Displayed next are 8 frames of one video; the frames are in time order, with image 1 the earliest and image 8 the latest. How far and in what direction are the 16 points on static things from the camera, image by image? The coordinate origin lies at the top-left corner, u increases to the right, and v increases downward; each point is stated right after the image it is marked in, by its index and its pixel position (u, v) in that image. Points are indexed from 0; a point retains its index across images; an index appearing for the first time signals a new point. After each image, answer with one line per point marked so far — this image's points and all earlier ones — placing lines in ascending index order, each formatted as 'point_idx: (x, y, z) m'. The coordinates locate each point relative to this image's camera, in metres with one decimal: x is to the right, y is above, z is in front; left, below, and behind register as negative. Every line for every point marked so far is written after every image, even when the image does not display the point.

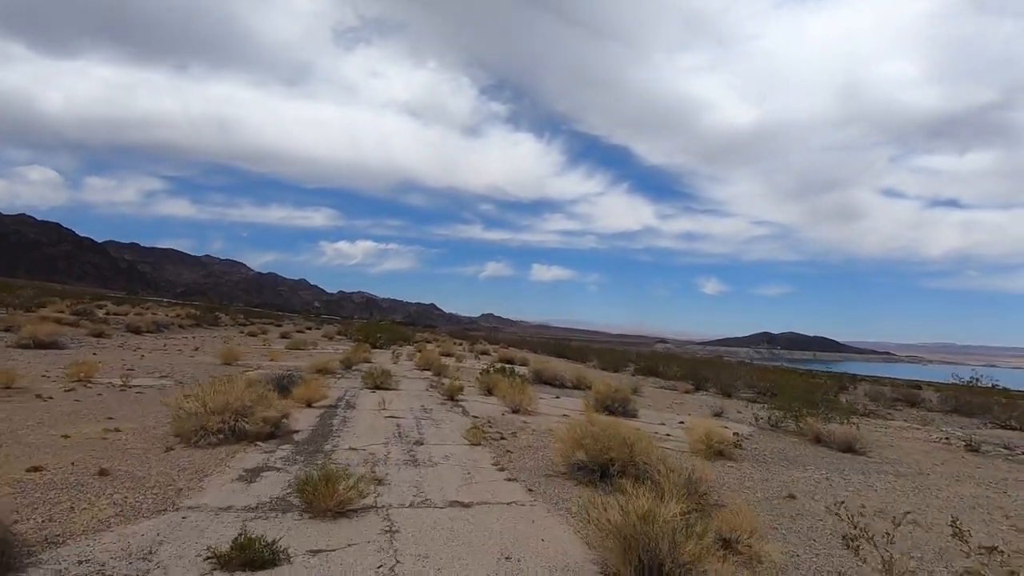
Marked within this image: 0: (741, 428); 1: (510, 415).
0: (+7.9, -4.9, +18.7) m
1: (-0.1, -4.1, +17.5) m
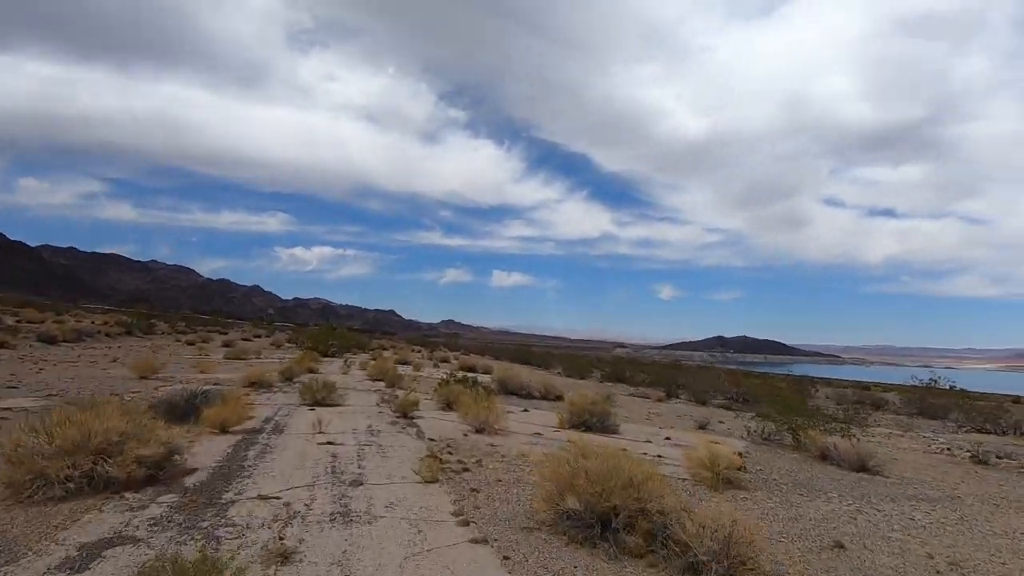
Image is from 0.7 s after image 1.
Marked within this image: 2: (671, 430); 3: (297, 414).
0: (+6.9, -4.8, +16.5) m
1: (-1.1, -4.0, +14.7) m
2: (+5.6, -5.1, +19.2) m
3: (-6.5, -3.8, +16.2) m
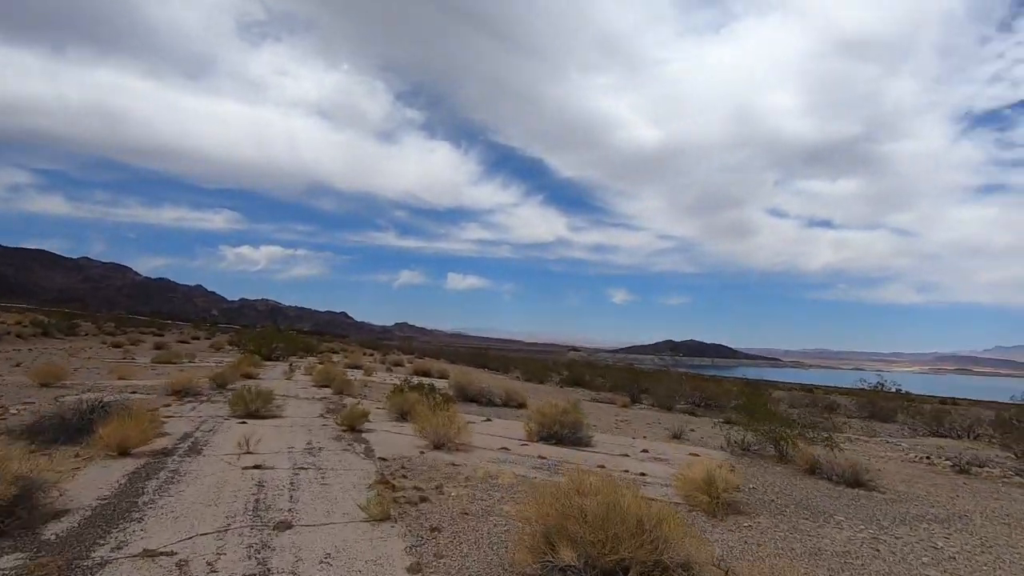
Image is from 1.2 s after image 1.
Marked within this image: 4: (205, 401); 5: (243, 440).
0: (+5.8, -4.8, +15.2) m
1: (-1.9, -3.9, +12.8) m
2: (+4.4, -5.1, +17.8) m
3: (-7.4, -3.7, +13.8) m
4: (-10.5, -3.9, +18.4) m
5: (-6.2, -3.5, +12.5) m
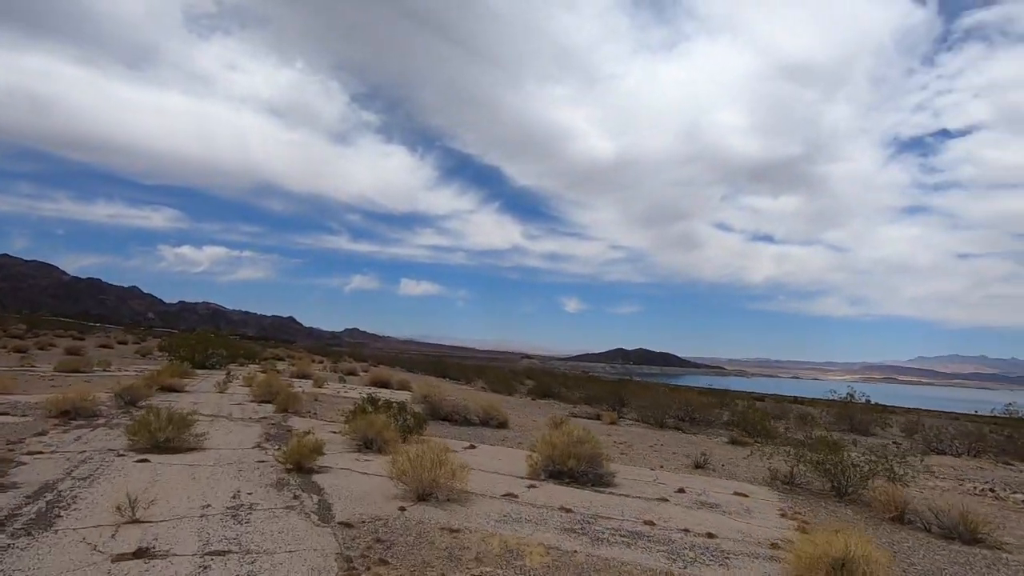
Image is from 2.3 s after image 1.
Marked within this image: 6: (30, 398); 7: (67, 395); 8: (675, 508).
0: (+5.9, -4.7, +12.1) m
1: (-1.6, -3.7, +9.0) m
2: (+4.2, -5.0, +14.5) m
3: (-7.2, -3.4, +9.5) m
4: (-10.6, -3.6, +13.8) m
5: (-5.9, -3.2, +8.3) m
6: (-16.6, -3.7, +18.6) m
7: (-15.1, -3.6, +18.3) m
8: (+3.3, -4.5, +10.9) m
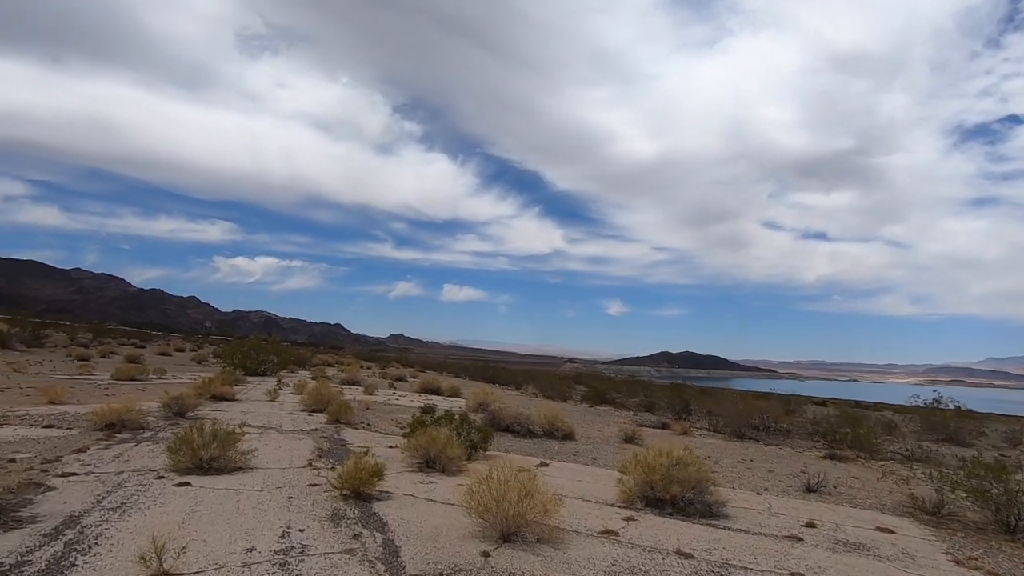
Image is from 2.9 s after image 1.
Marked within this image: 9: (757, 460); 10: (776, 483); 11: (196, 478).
0: (+7.6, -4.5, +9.7) m
1: (-0.1, -3.6, +7.2) m
2: (+6.1, -4.8, +12.2) m
3: (-5.7, -3.3, +8.2) m
4: (-8.7, -3.7, +12.7) m
5: (-4.4, -3.2, +6.8) m
6: (-14.3, -3.9, +17.9) m
7: (-12.9, -3.8, +17.5) m
8: (+4.9, -4.3, +8.7) m
9: (+8.5, -5.9, +18.7) m
10: (+7.1, -5.2, +14.4) m
11: (-6.0, -3.6, +10.2) m
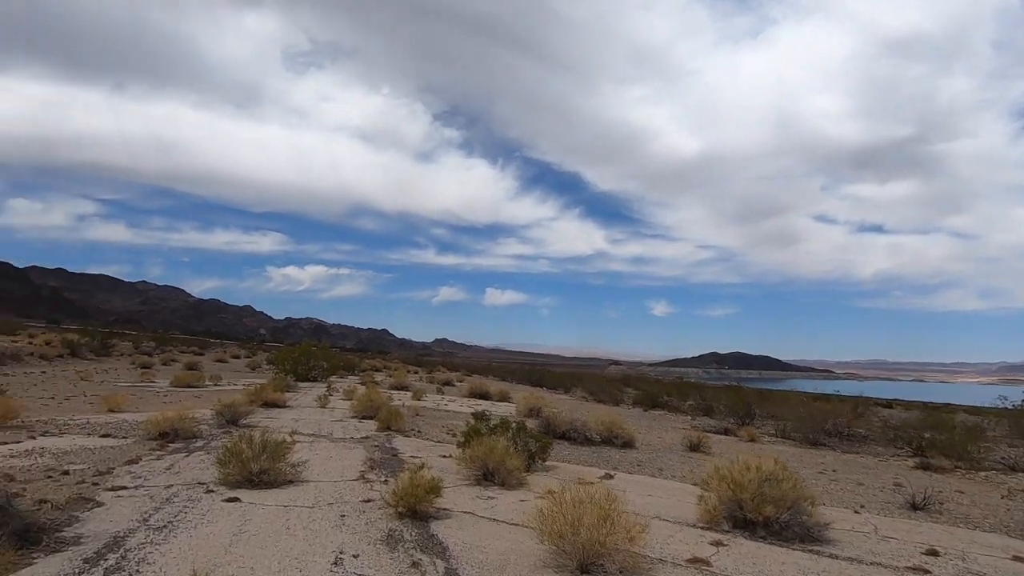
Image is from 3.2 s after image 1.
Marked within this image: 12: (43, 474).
0: (+8.7, -4.3, +8.1) m
1: (+0.8, -3.5, +6.2) m
2: (+7.5, -4.6, +10.7) m
3: (-4.6, -3.4, +7.6) m
4: (-7.3, -3.8, +12.4) m
5: (-3.5, -3.2, +6.2) m
6: (-12.5, -4.2, +18.0) m
7: (-11.1, -4.0, +17.5) m
8: (+6.0, -4.1, +7.4) m
9: (+10.4, -5.7, +17.0) m
10: (+8.6, -5.0, +12.9) m
11: (-4.8, -3.6, +9.6) m
12: (-8.8, -3.5, +10.1) m
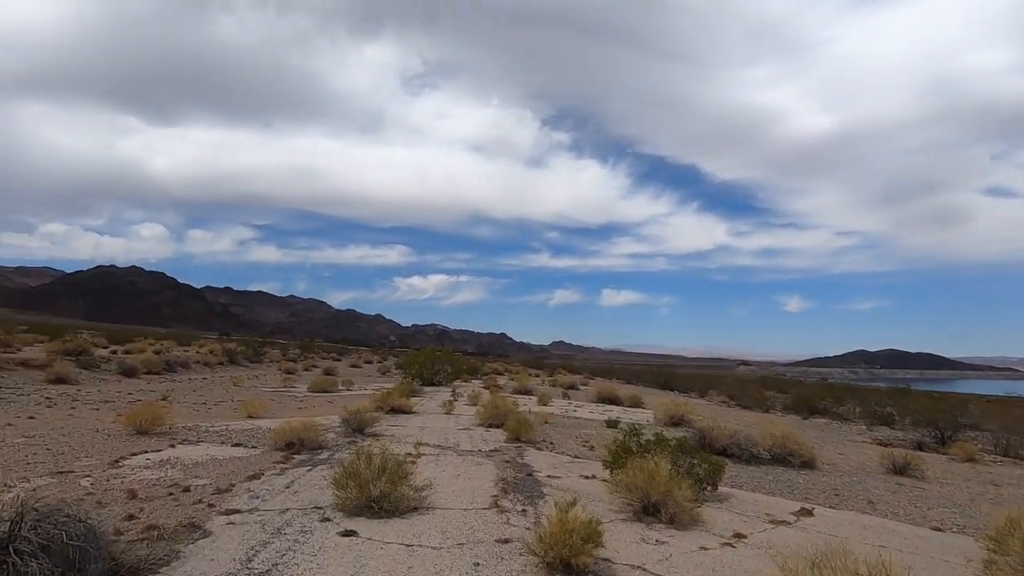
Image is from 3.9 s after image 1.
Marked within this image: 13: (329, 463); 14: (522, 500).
0: (+10.6, -3.6, +3.8) m
1: (+2.5, -3.2, +3.6) m
2: (+10.0, -4.0, +6.6) m
3: (-2.5, -3.3, +6.1) m
4: (-4.2, -3.8, +11.4) m
5: (-1.8, -3.0, +4.5) m
6: (-8.0, -4.5, +18.0) m
7: (-6.7, -4.2, +17.1) m
8: (+7.8, -3.5, +3.6) m
9: (+14.2, -4.9, +12.1) m
10: (+11.6, -4.3, +8.5) m
11: (-2.2, -3.5, +8.1) m
12: (-6.1, -3.6, +9.4) m
13: (-4.1, -3.9, +12.0) m
14: (+0.2, -3.8, +9.7) m
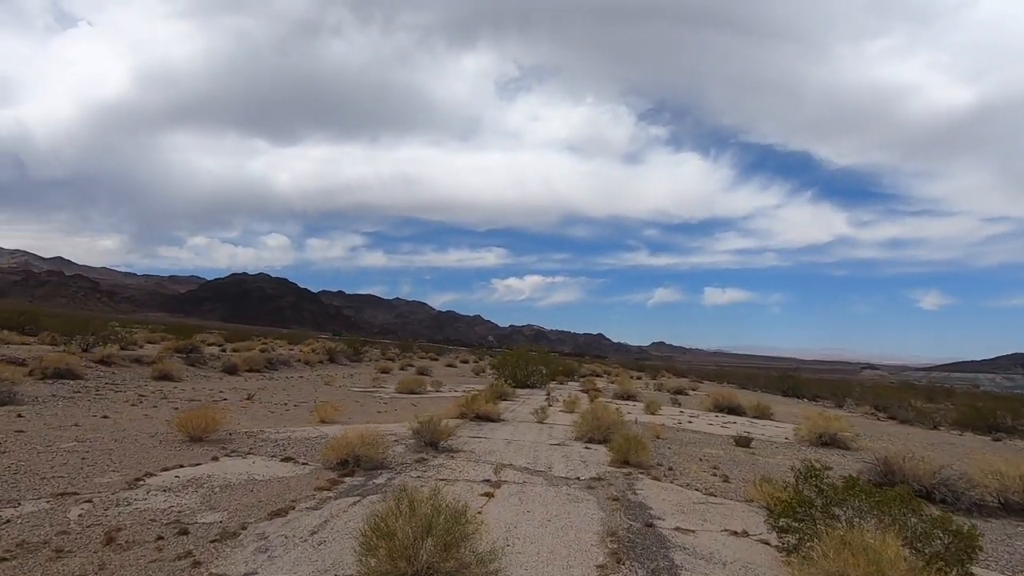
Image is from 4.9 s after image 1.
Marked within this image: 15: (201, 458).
0: (+10.8, -3.0, -1.4) m
1: (+2.7, -2.7, -0.1) m
2: (+10.6, -3.4, +1.5) m
3: (-1.8, -2.9, +3.2) m
4: (-2.4, -3.4, +8.7) m
5: (-1.3, -2.6, +1.5) m
6: (-5.0, -4.1, +15.8) m
7: (-3.9, -3.9, +14.8) m
8: (+8.0, -3.0, -1.1) m
9: (+15.8, -4.3, +6.1) m
10: (+12.5, -3.7, +3.0) m
11: (-1.1, -3.1, +5.2) m
12: (-4.7, -3.2, +7.1) m
13: (-2.2, -3.5, +9.2) m
14: (+1.5, -3.3, +6.3) m
15: (-6.5, -3.6, +11.5) m
